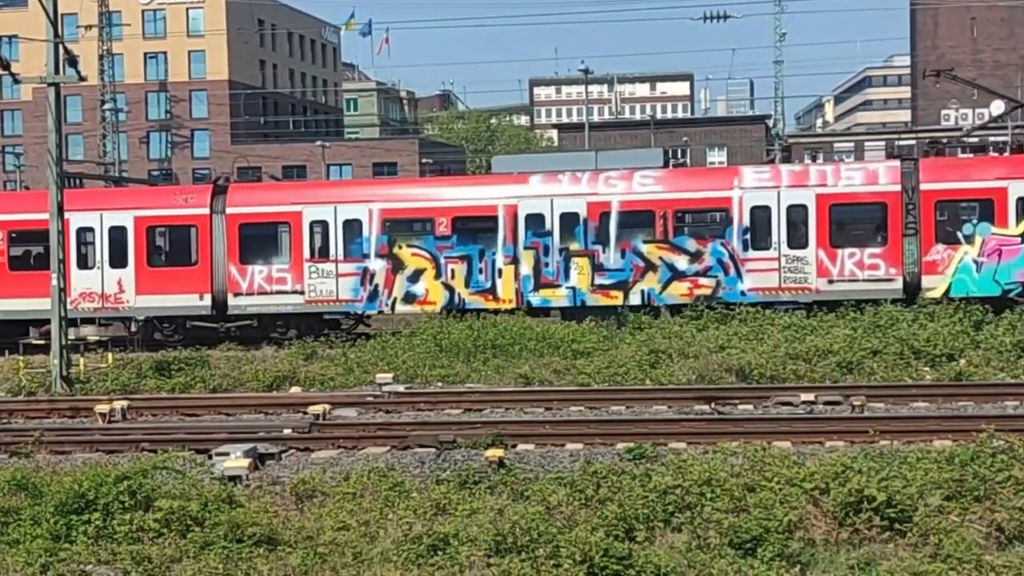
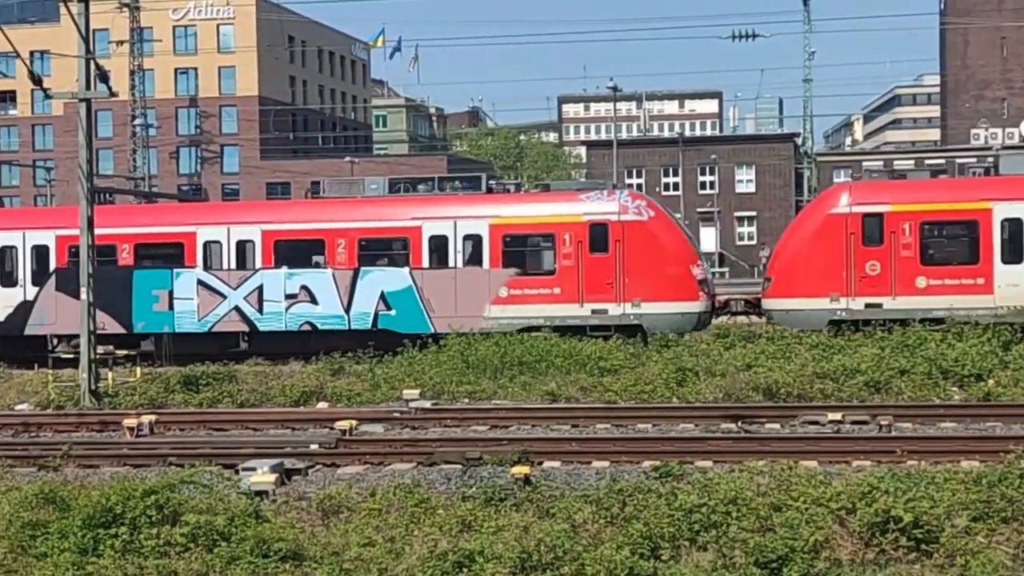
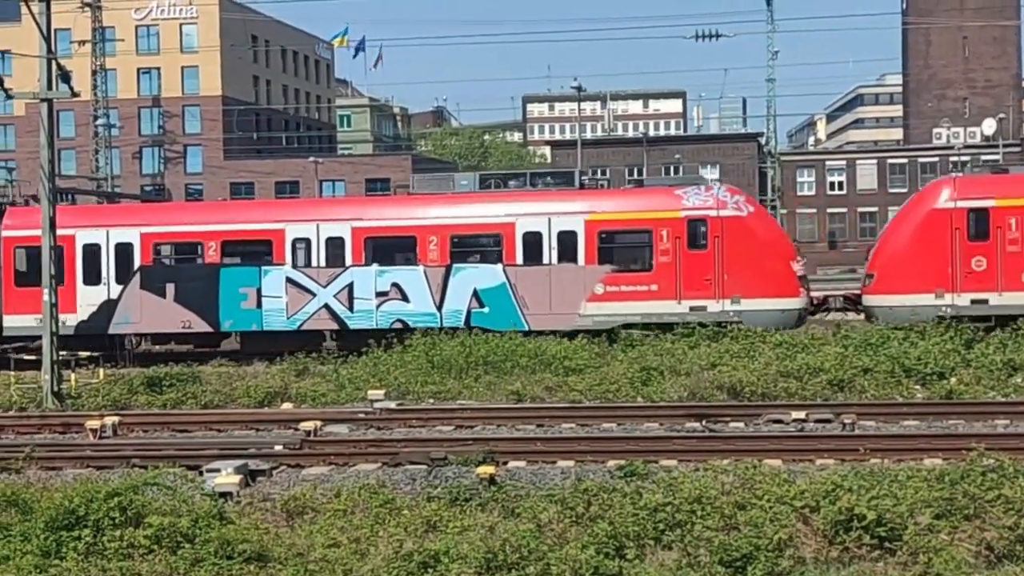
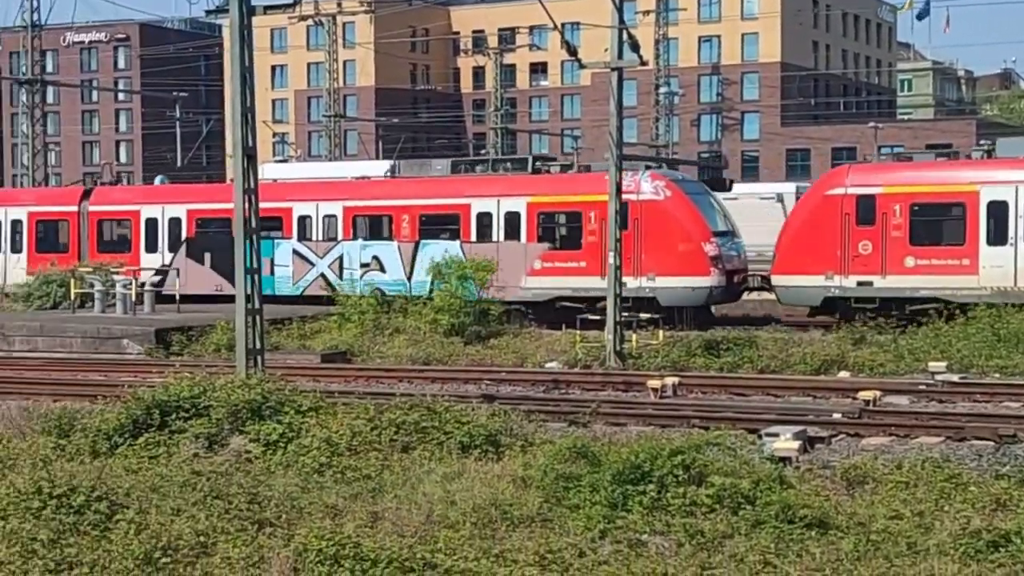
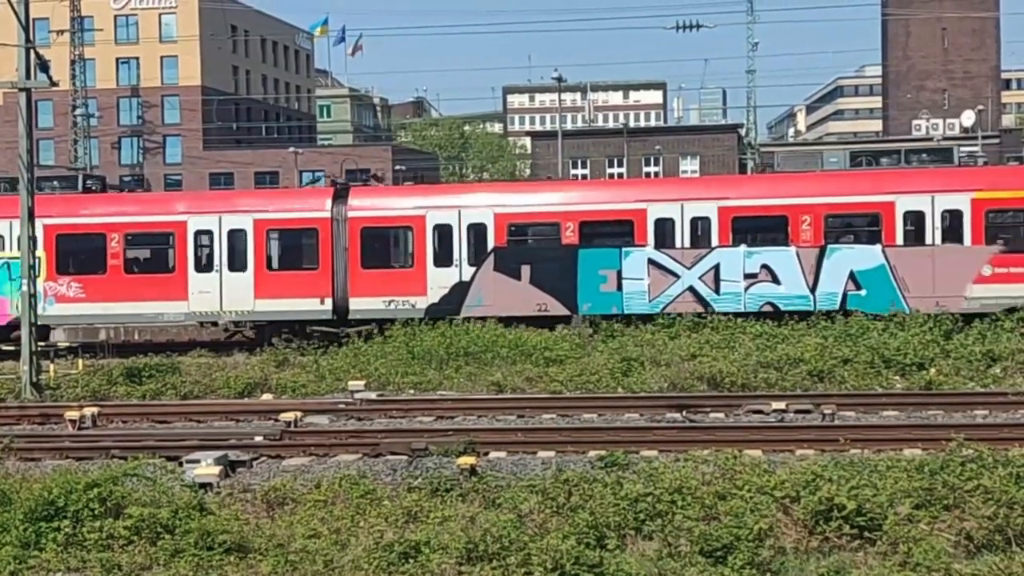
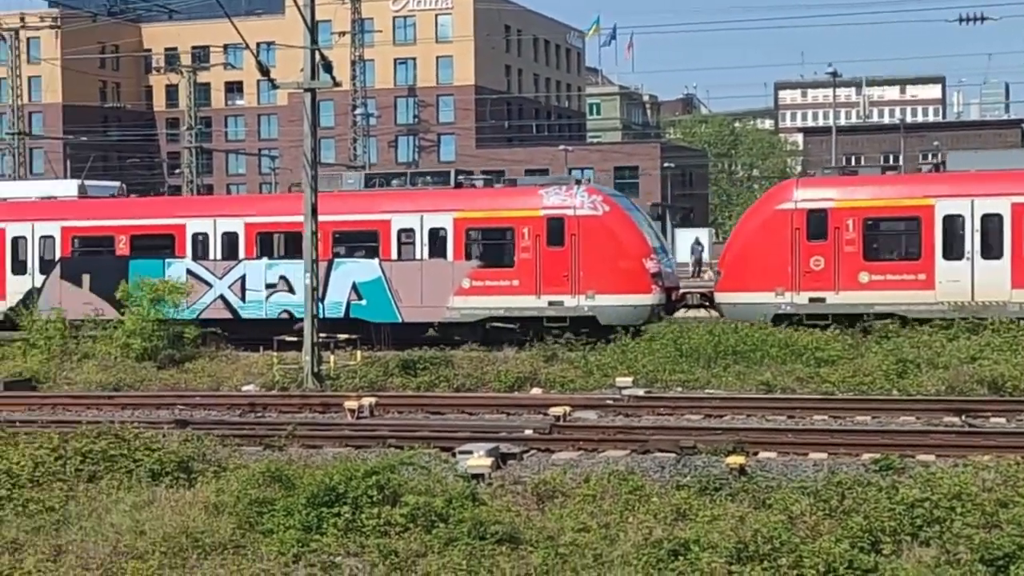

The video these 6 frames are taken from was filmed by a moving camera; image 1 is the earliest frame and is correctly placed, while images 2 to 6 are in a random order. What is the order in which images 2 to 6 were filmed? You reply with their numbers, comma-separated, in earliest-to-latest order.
5, 3, 2, 6, 4
